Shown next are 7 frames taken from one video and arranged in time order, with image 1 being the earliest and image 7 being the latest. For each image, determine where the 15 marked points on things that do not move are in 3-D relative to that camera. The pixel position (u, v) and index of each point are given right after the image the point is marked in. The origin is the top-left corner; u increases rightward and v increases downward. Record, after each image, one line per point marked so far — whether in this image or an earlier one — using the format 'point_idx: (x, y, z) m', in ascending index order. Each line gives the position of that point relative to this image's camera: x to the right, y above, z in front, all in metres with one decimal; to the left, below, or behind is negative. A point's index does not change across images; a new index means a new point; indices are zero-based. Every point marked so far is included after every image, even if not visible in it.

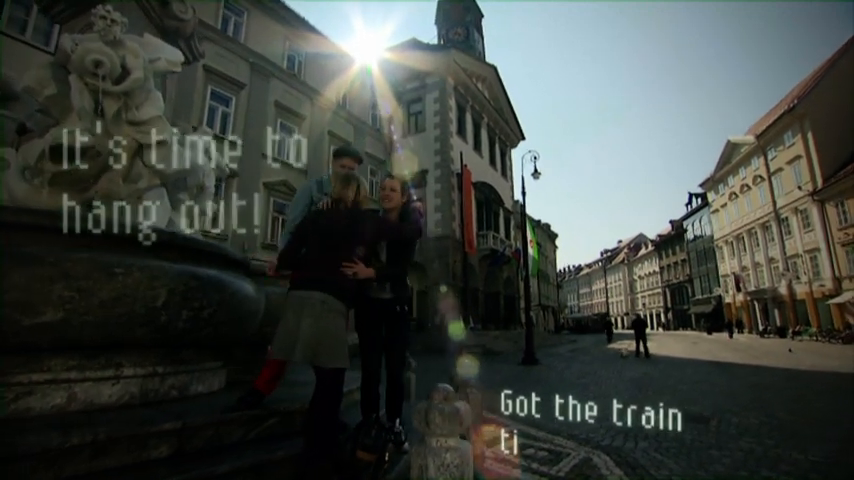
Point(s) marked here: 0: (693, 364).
0: (+8.1, -3.8, +12.4) m
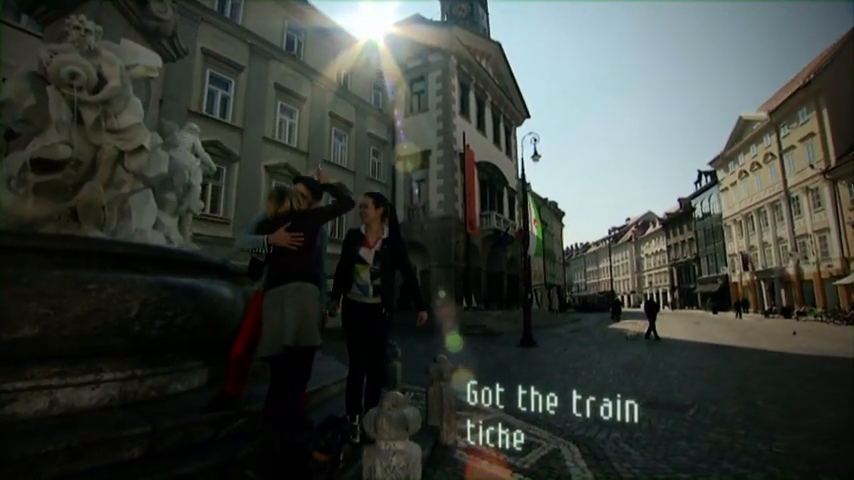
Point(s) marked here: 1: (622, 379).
0: (+8.1, -3.3, +12.6) m
1: (+3.4, -2.4, +7.1) m
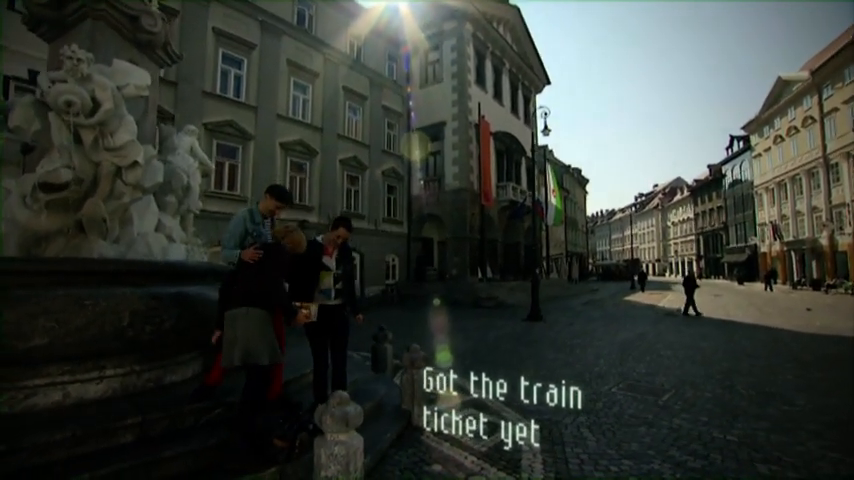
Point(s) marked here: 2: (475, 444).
0: (+8.3, -2.6, +12.6) m
1: (+3.3, -2.1, +7.4) m
2: (+0.4, -1.7, +3.5) m
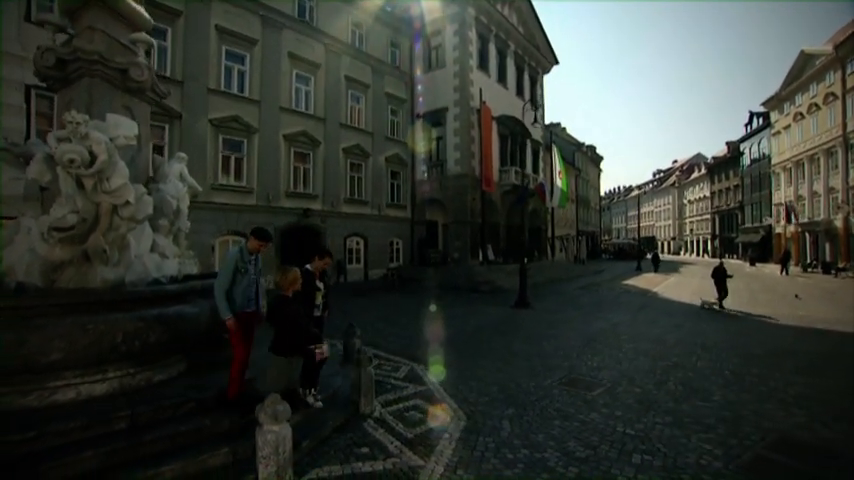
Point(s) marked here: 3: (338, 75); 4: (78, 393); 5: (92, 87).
0: (+8.0, -2.3, +13.1) m
1: (+2.8, -2.2, +8.1) m
2: (-0.2, -2.0, +4.3) m
3: (-4.0, +7.4, +18.6) m
4: (-2.9, -1.3, +3.5) m
5: (-3.7, +1.7, +4.6) m
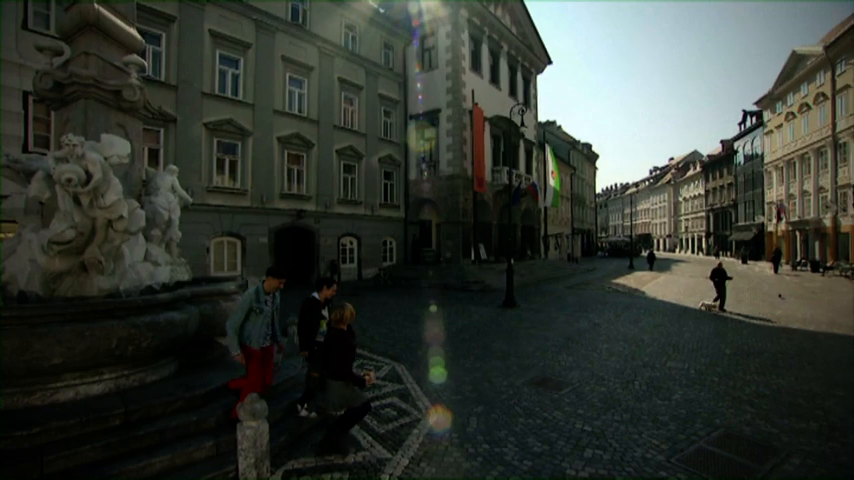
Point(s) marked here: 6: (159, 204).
0: (+7.7, -2.4, +13.5) m
1: (+2.5, -2.3, +8.5) m
2: (-0.5, -2.1, +4.7) m
3: (-4.4, +7.4, +18.9) m
4: (-3.2, -1.4, +3.8) m
5: (-4.0, +1.6, +4.9) m
6: (-3.6, +0.5, +5.6) m
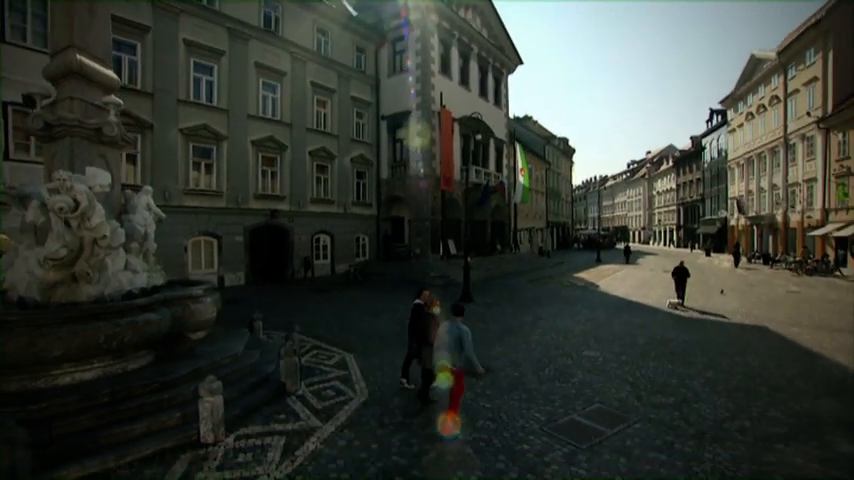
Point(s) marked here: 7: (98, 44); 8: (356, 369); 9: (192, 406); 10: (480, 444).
0: (+6.4, -2.4, +15.0) m
1: (+1.4, -2.4, +9.8) m
2: (-1.5, -2.3, +5.9) m
3: (-5.9, +7.5, +19.8) m
4: (-4.2, -1.6, +4.9) m
5: (-5.0, +1.4, +5.9) m
6: (-4.6, +0.3, +6.7) m
7: (-5.1, +3.0, +6.4) m
8: (-1.2, -2.3, +7.5) m
9: (-2.8, -2.0, +4.9) m
10: (+0.6, -2.5, +5.0) m
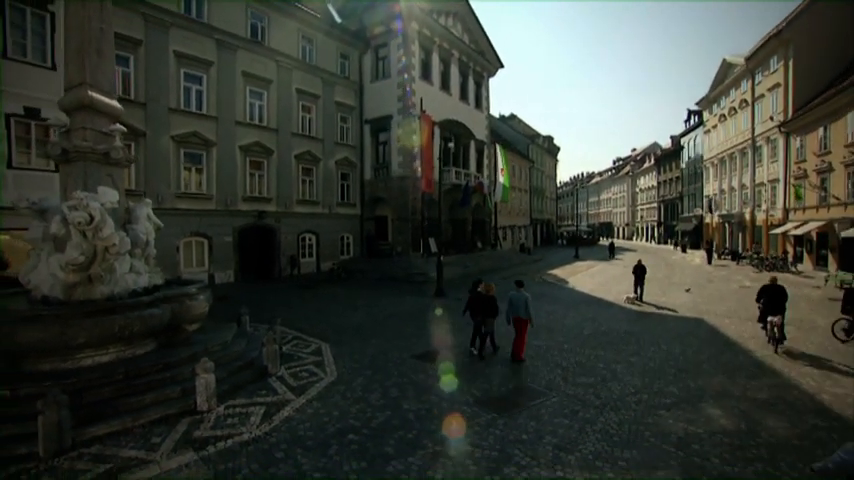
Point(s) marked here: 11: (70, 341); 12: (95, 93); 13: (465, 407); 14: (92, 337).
0: (+5.5, -2.4, +16.4) m
1: (+0.6, -2.5, +11.1) m
2: (-2.3, -2.4, +7.1) m
3: (-6.9, +7.6, +20.8) m
4: (-4.9, -1.8, +6.1) m
5: (-5.7, +1.2, +7.0) m
6: (-5.4, +0.2, +7.8) m
7: (-5.8, +2.9, +7.5) m
8: (-2.0, -2.4, +8.7) m
9: (-3.5, -2.1, +6.1) m
10: (-0.1, -2.6, +6.3) m
11: (-5.0, -1.4, +5.8) m
12: (-5.8, +2.6, +7.2) m
13: (+0.6, -2.6, +6.6) m
14: (-4.8, -1.4, +6.0) m
